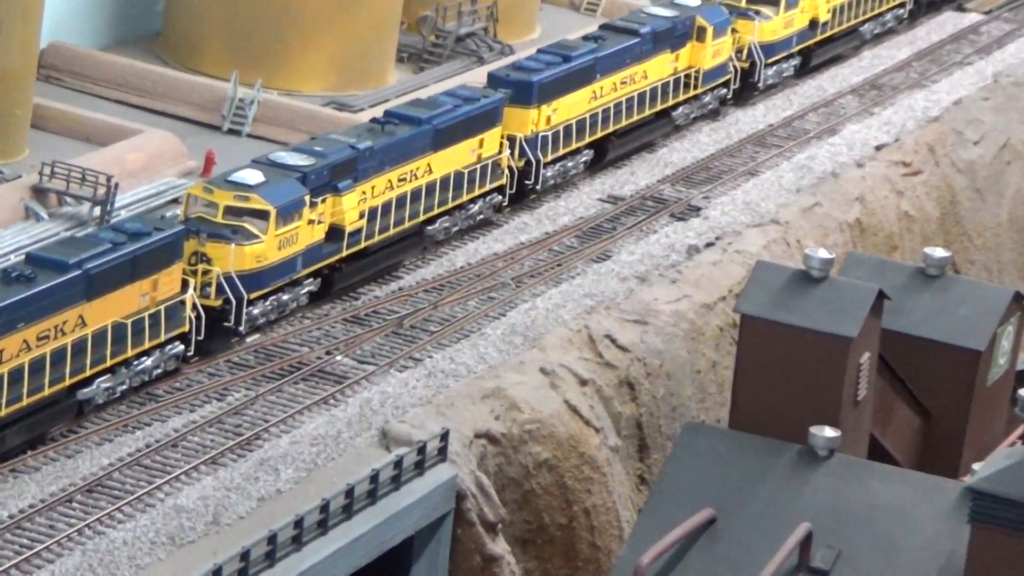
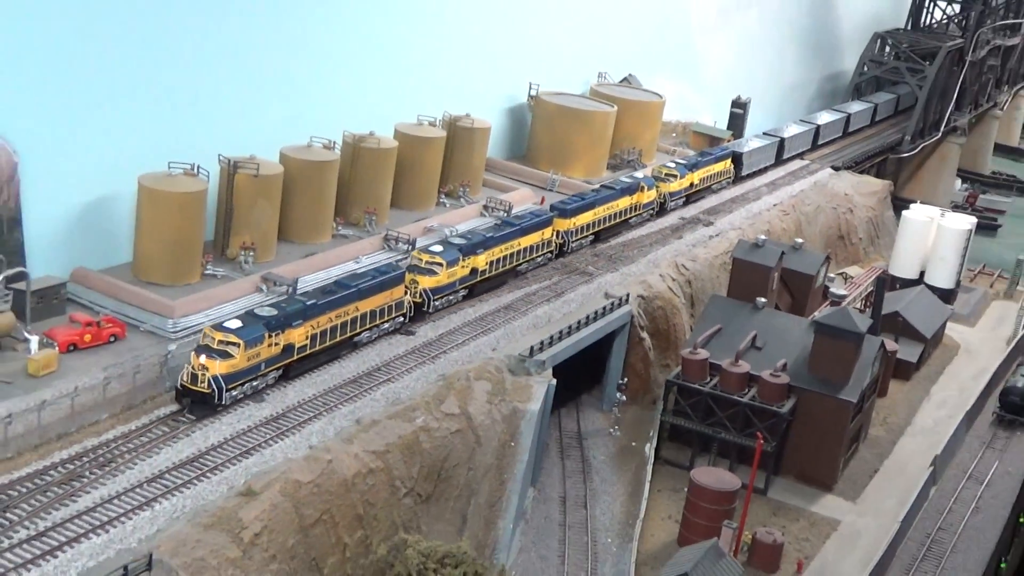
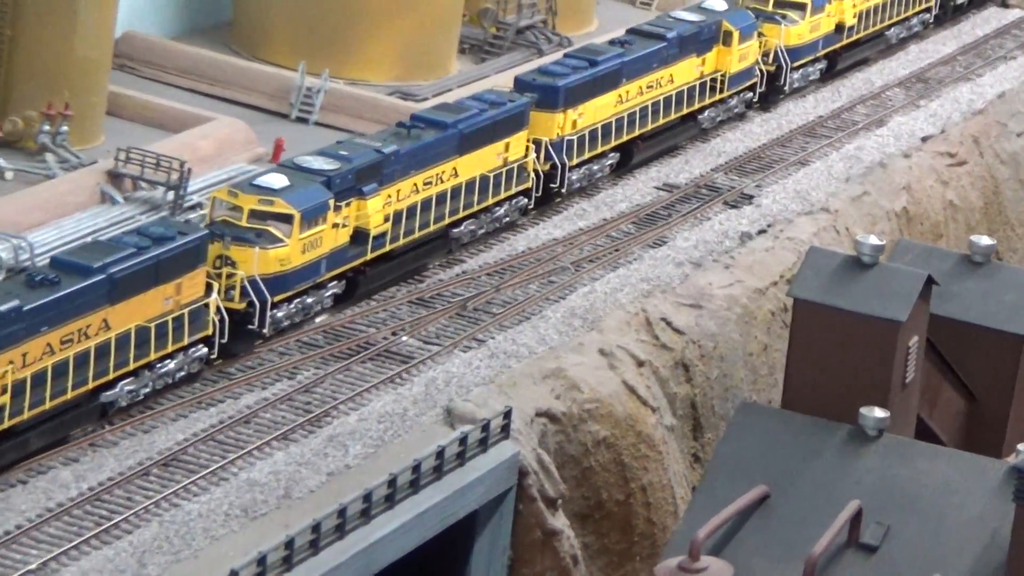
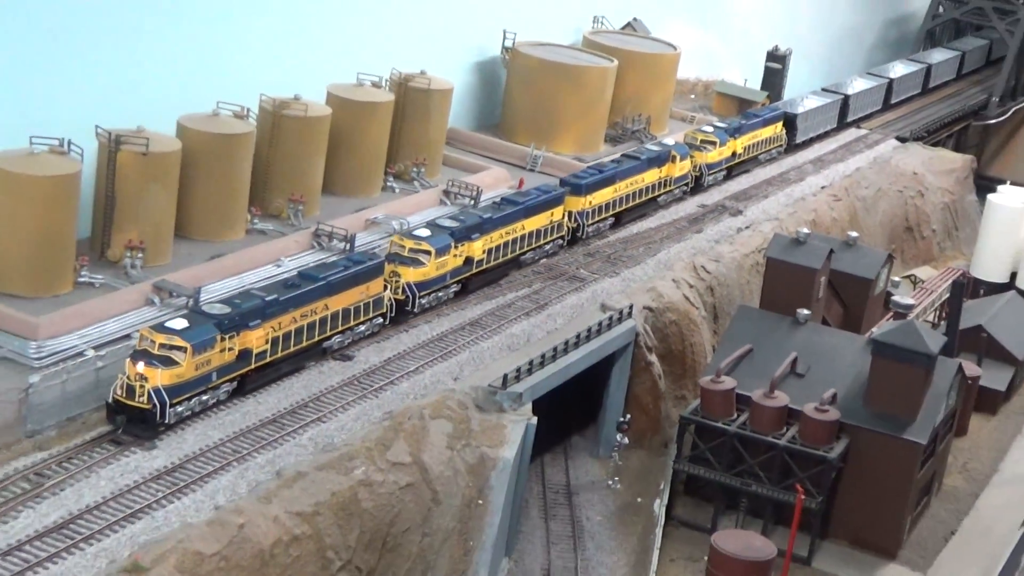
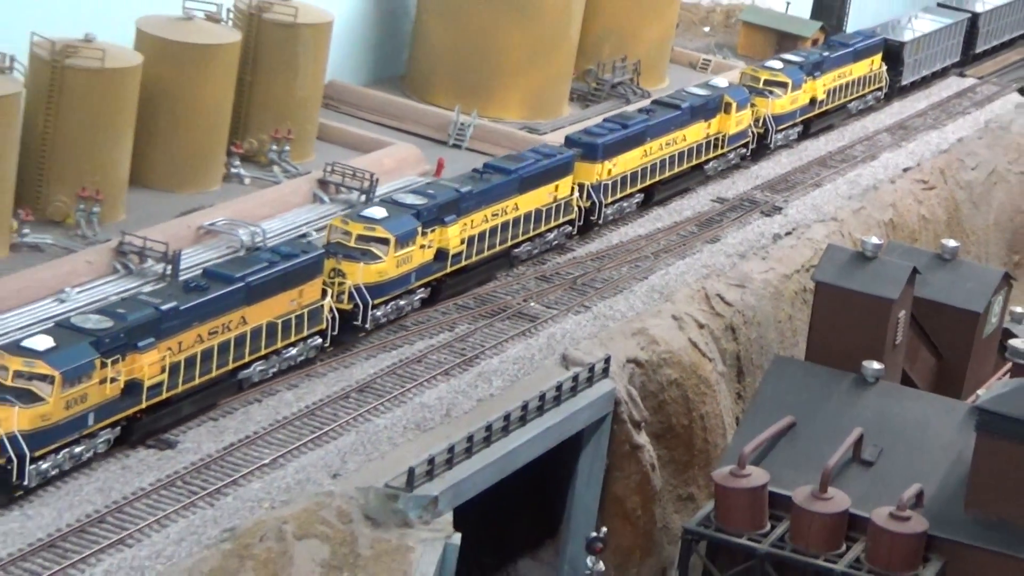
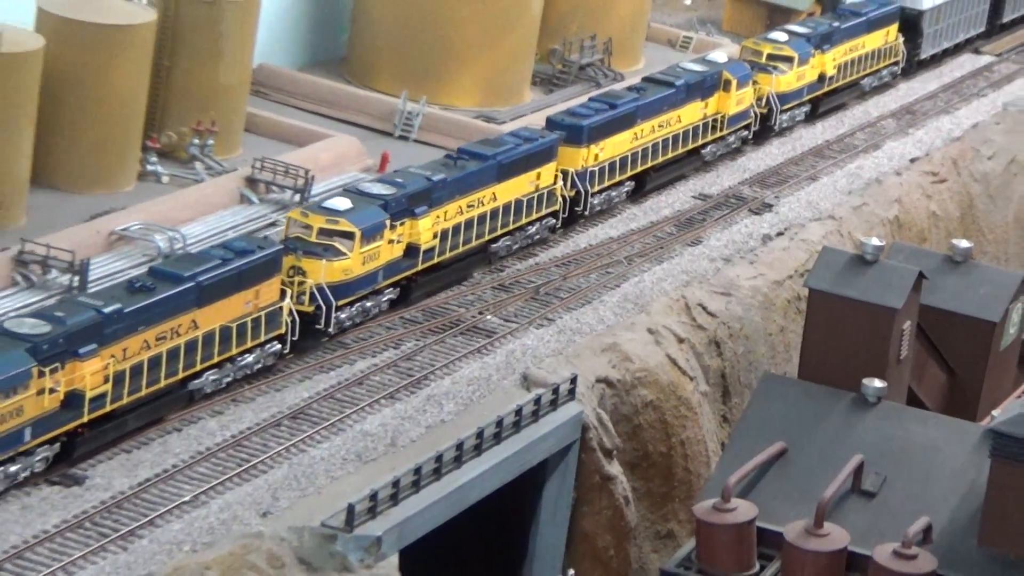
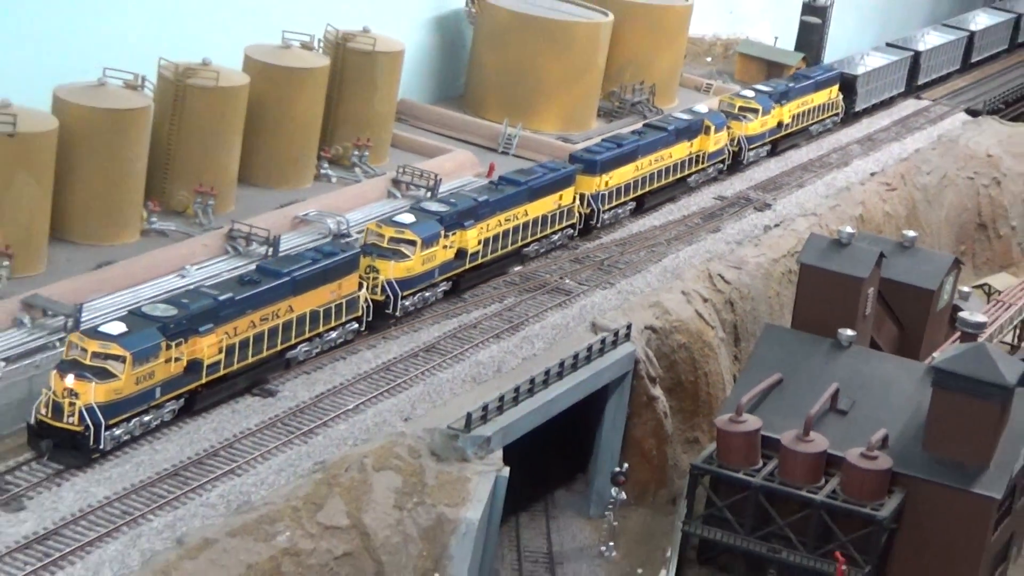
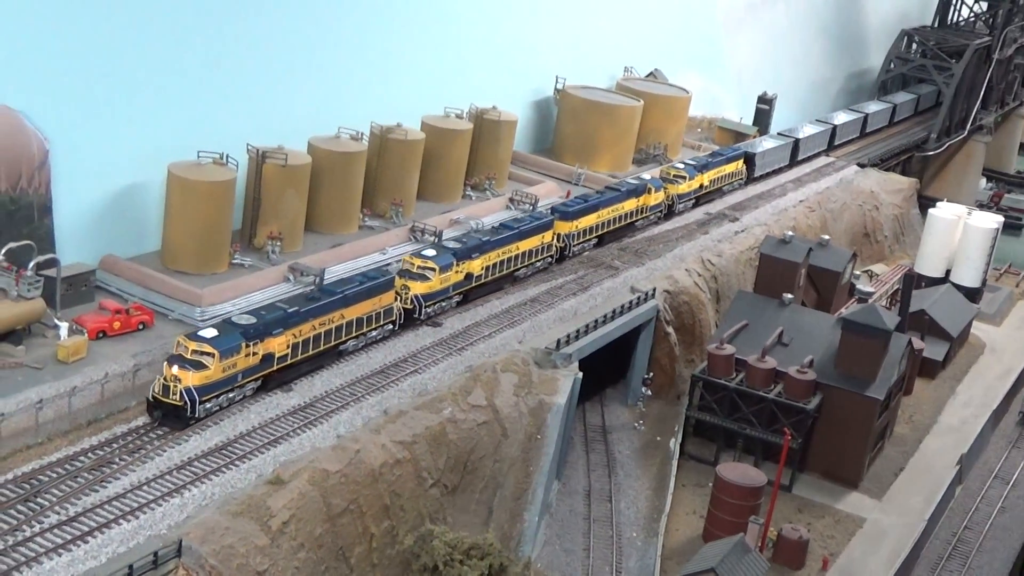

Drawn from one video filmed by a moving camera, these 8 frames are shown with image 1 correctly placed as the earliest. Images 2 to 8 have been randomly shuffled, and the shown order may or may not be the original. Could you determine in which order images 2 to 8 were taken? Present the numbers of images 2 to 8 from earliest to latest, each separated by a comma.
3, 6, 5, 7, 4, 2, 8
